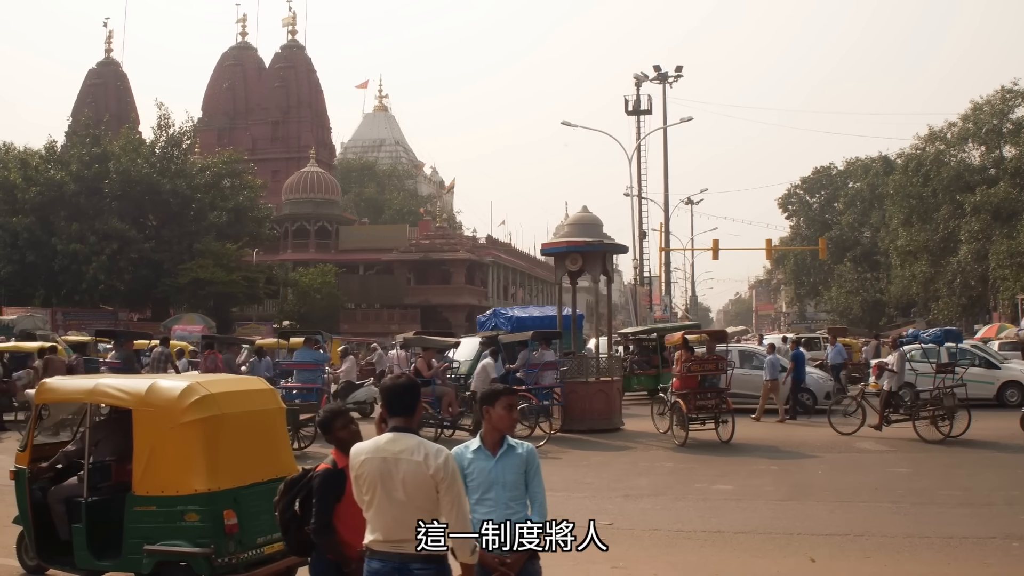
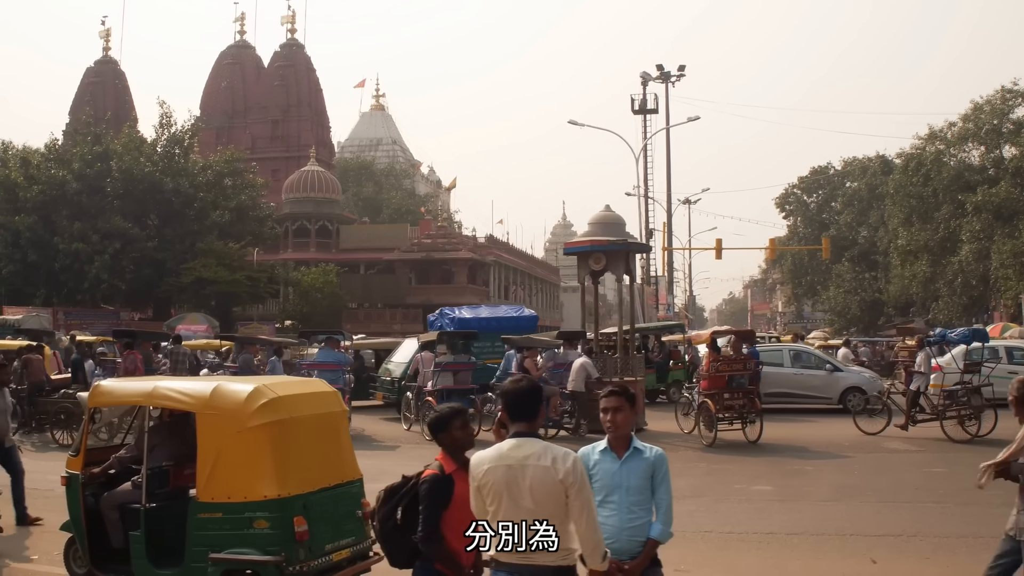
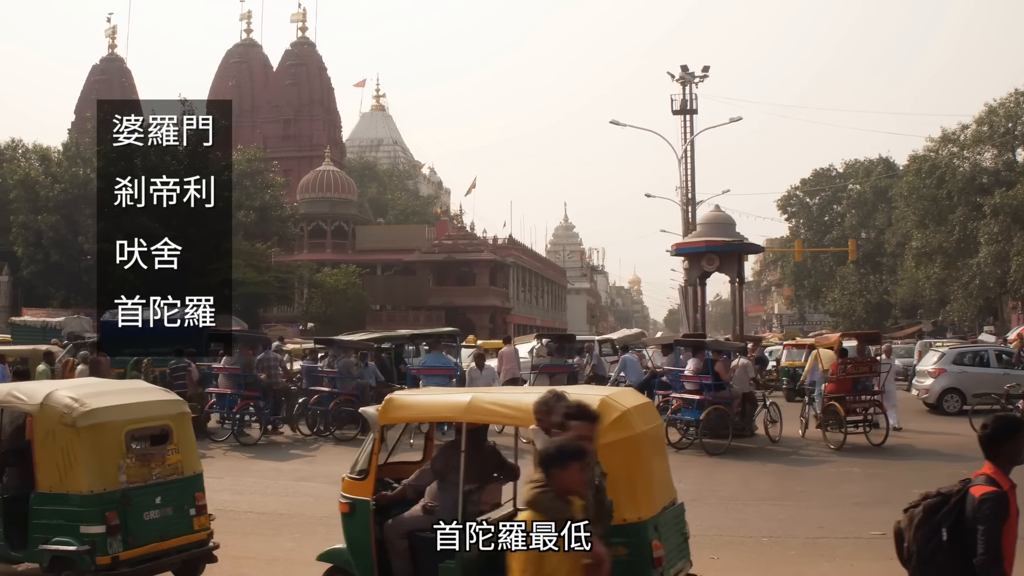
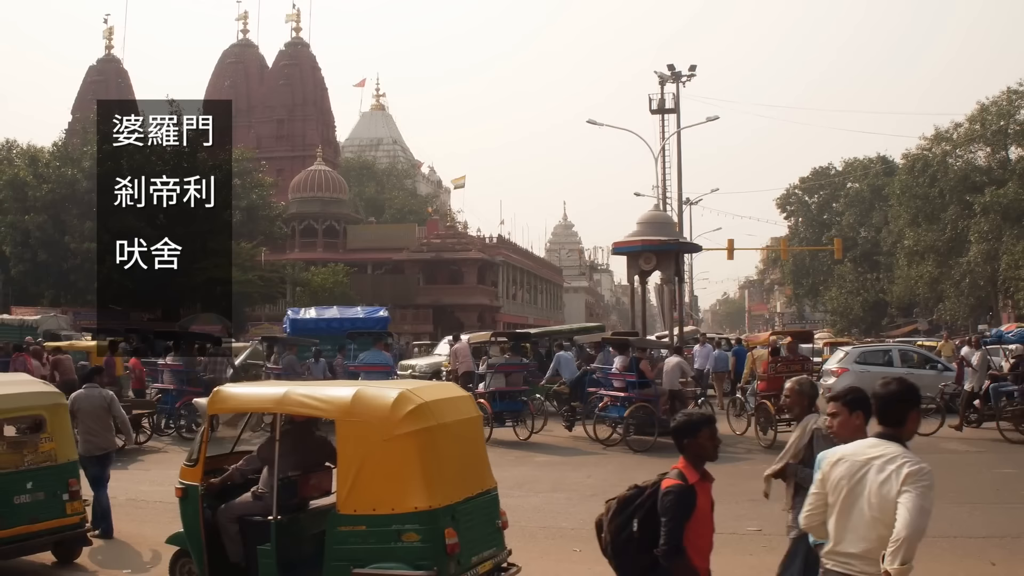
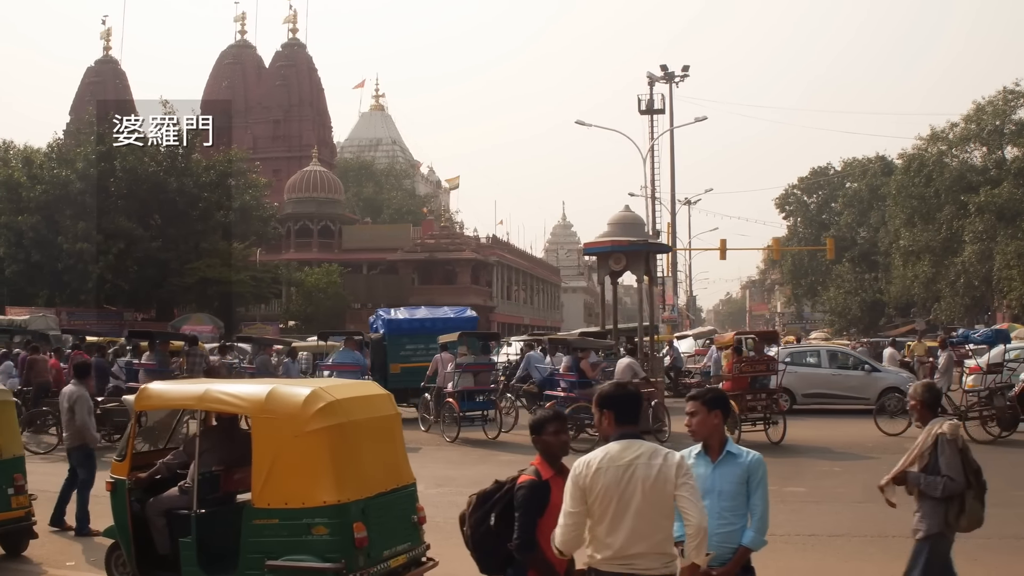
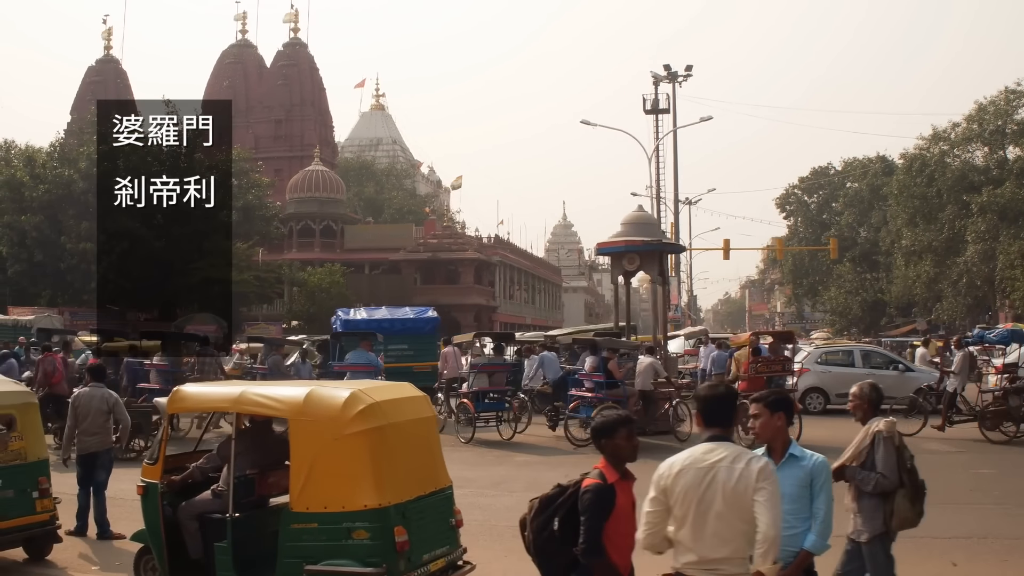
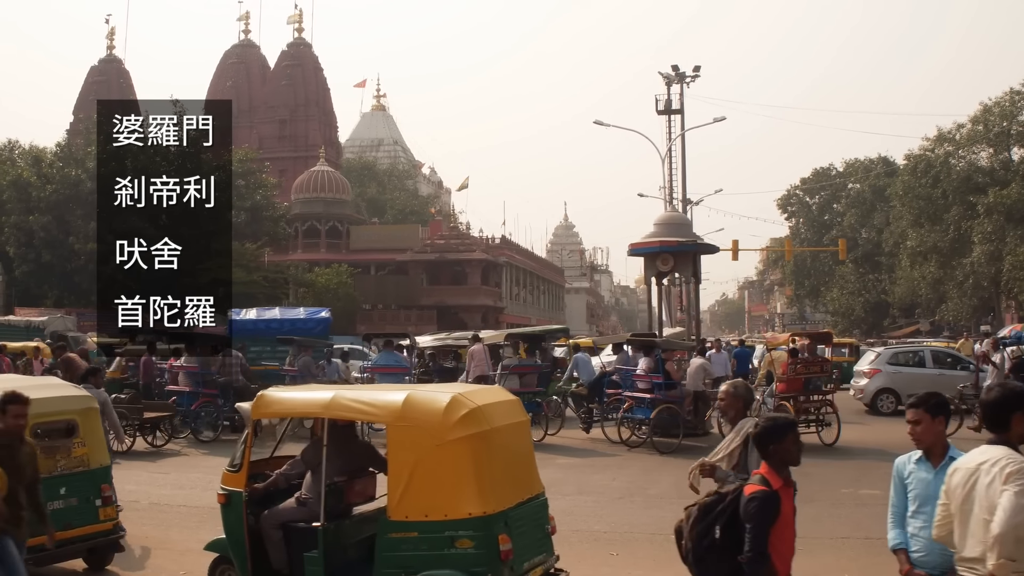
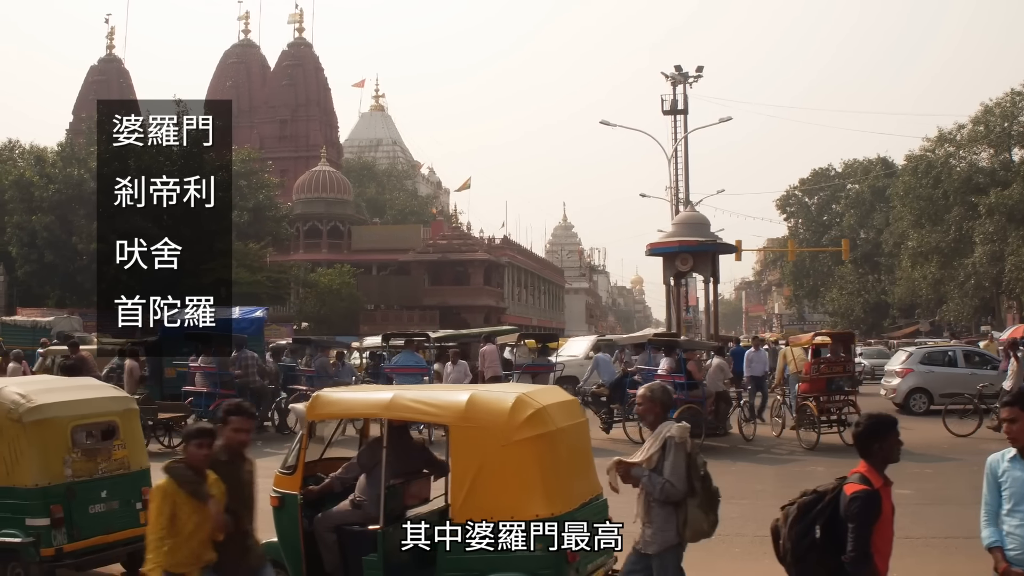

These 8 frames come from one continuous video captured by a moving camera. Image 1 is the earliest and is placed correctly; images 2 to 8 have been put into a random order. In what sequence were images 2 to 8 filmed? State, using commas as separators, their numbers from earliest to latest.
2, 5, 6, 4, 7, 8, 3
